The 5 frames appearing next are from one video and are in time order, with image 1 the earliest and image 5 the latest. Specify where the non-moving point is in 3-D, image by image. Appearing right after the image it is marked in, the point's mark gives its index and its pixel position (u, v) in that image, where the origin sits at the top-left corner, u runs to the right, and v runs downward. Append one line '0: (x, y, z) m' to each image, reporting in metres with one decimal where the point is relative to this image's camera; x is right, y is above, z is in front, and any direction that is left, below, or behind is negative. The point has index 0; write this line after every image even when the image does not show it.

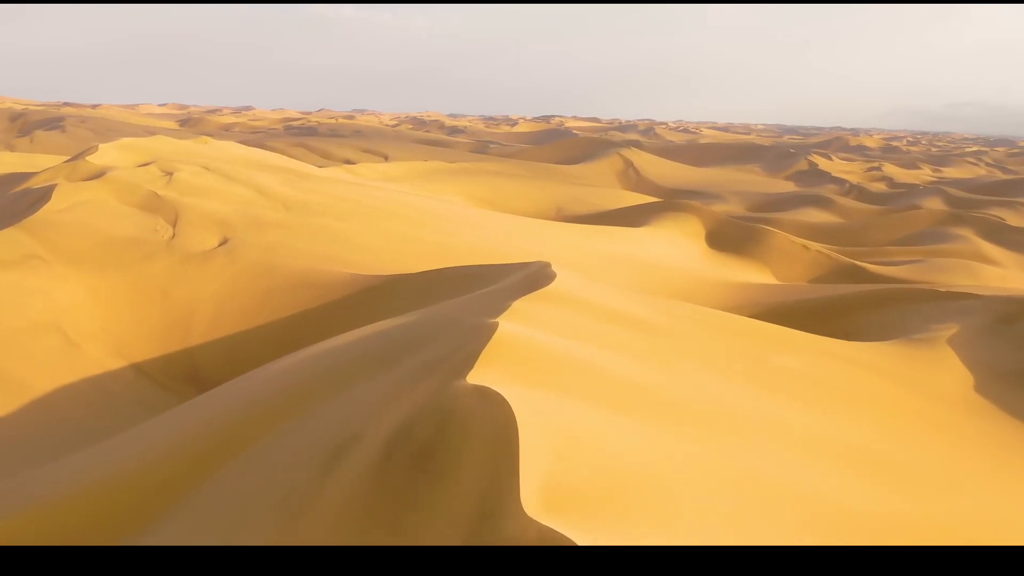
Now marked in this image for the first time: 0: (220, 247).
0: (-3.2, +0.5, +7.8) m
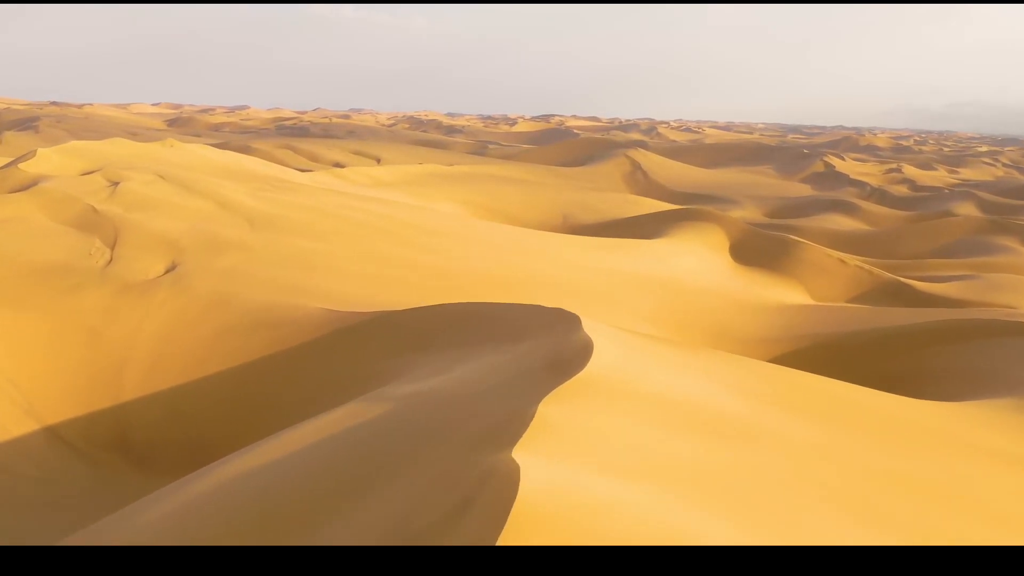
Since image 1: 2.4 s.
0: (-3.2, +0.1, +6.5) m
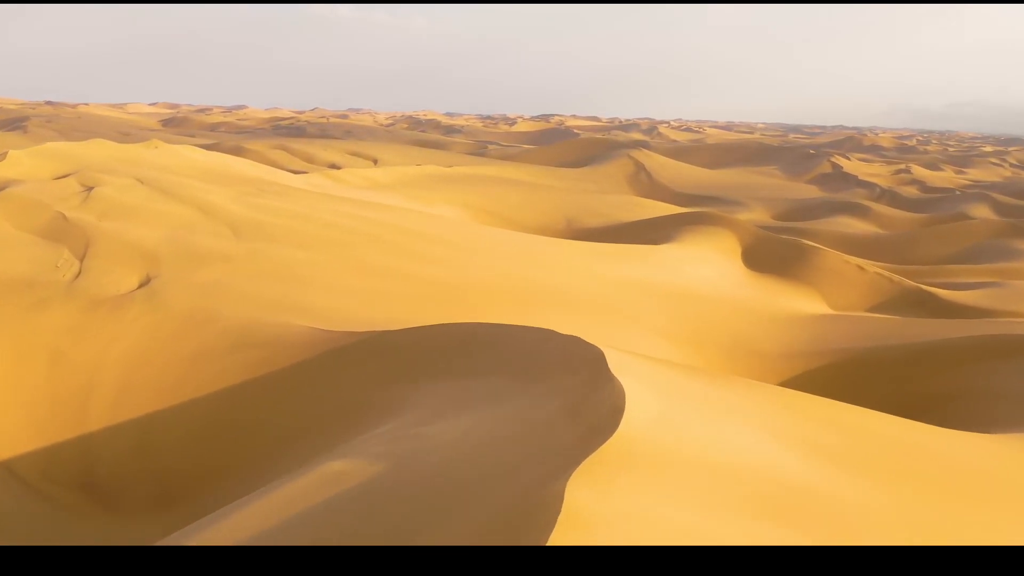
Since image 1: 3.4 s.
0: (-3.1, 0.0, +5.9) m
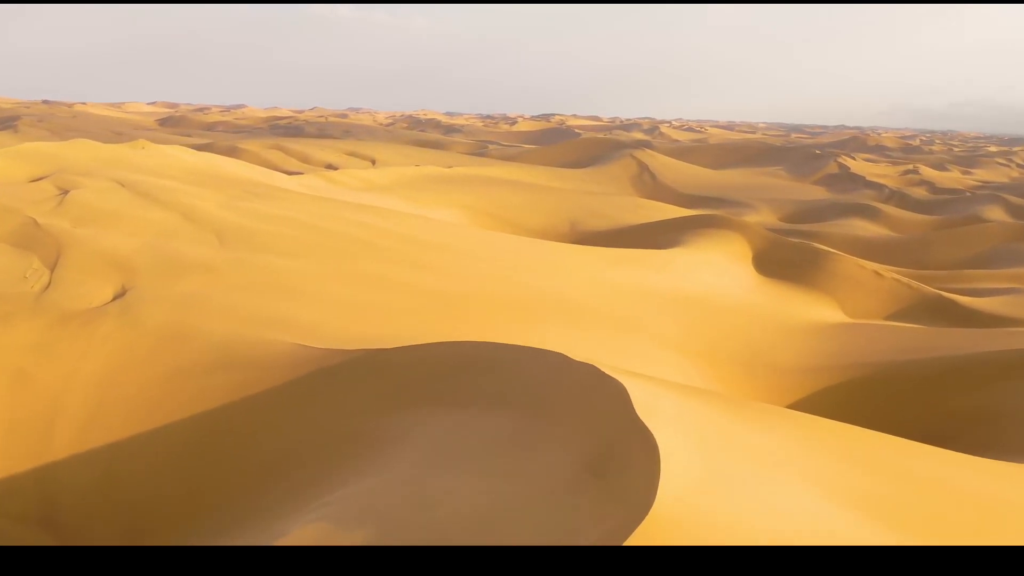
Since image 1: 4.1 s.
0: (-3.1, -0.1, +5.5) m
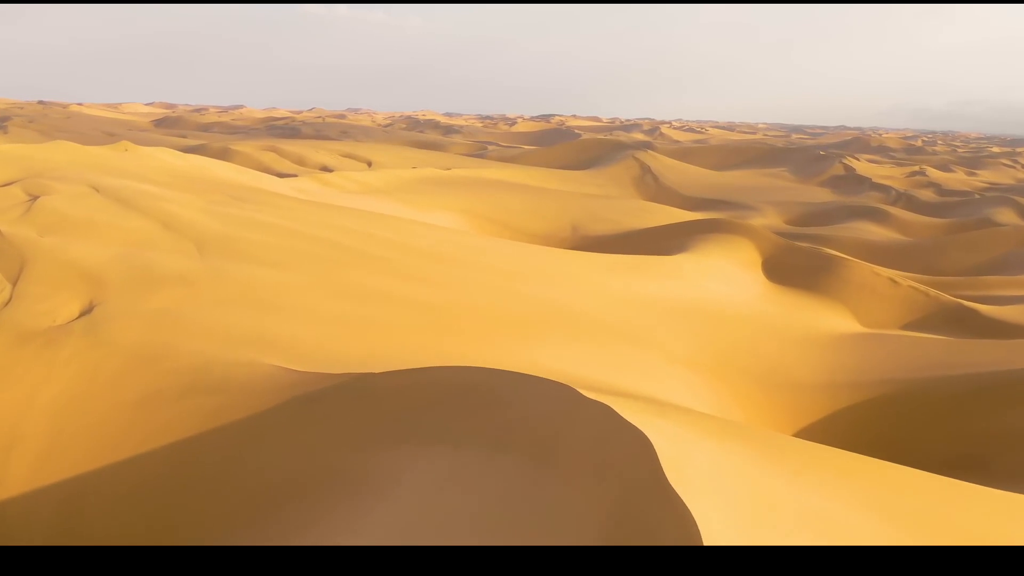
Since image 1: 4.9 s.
0: (-3.1, -0.2, +5.1) m
